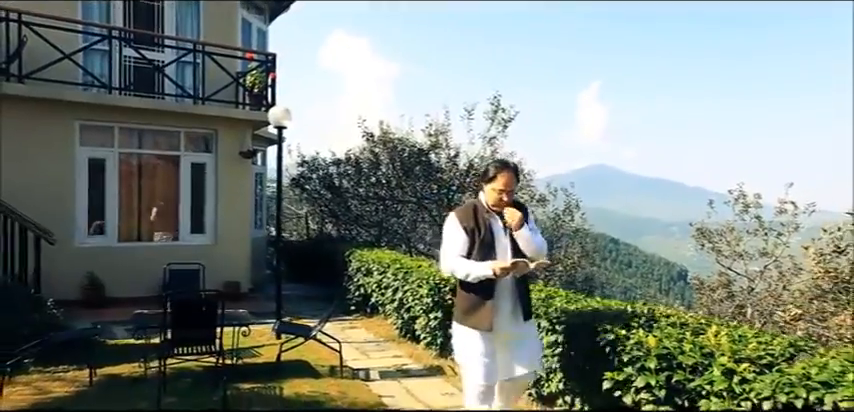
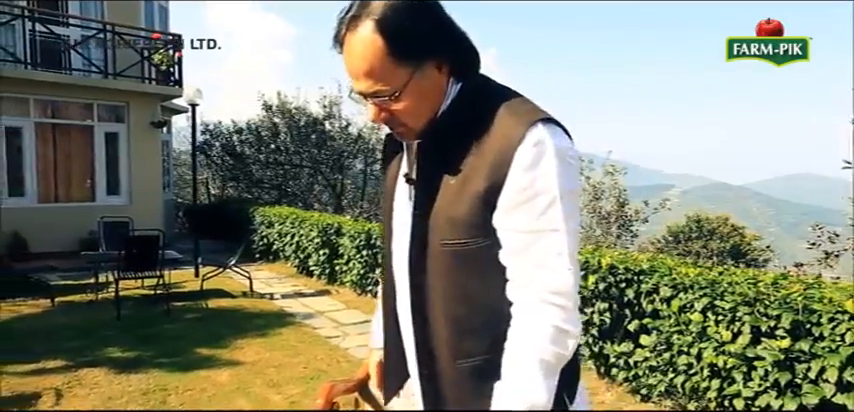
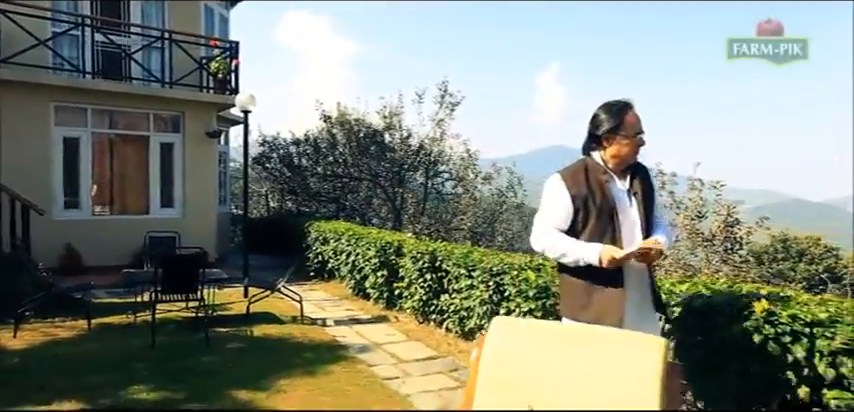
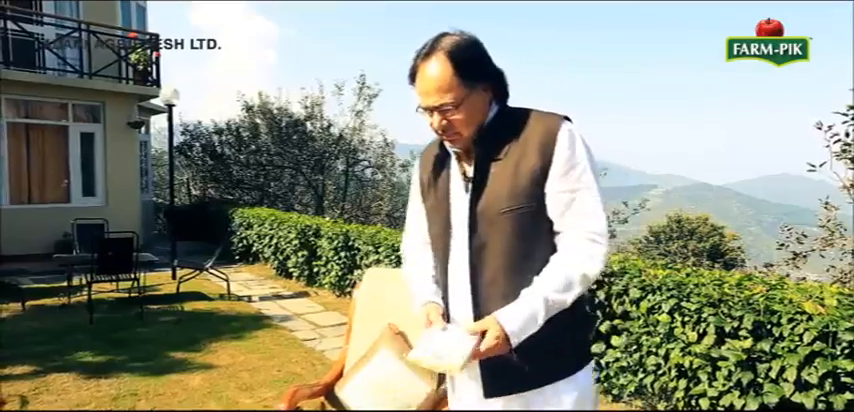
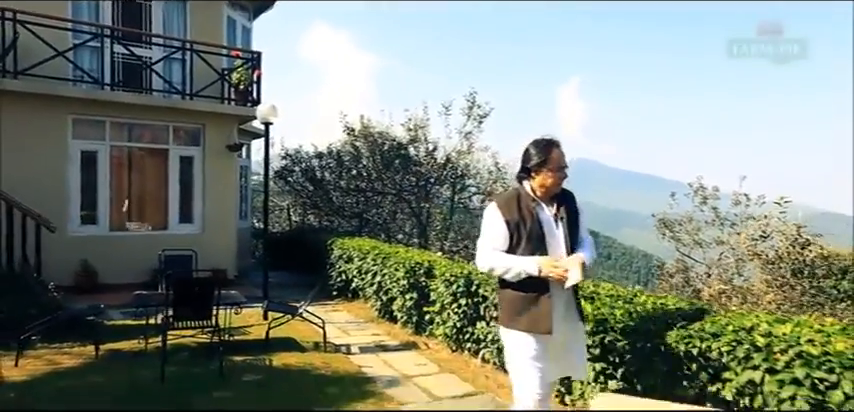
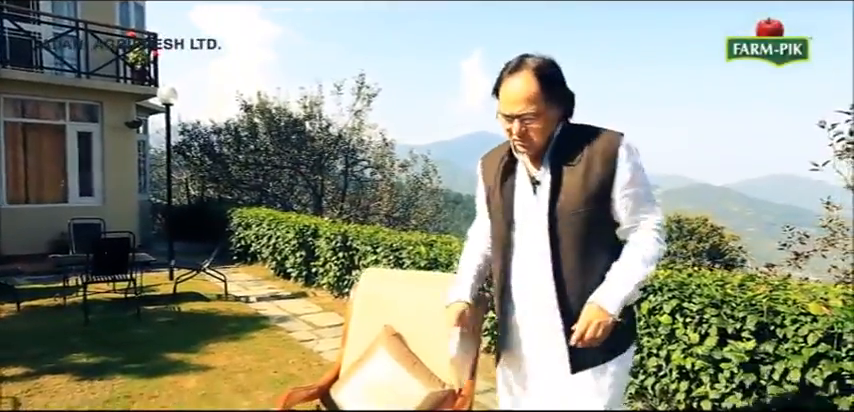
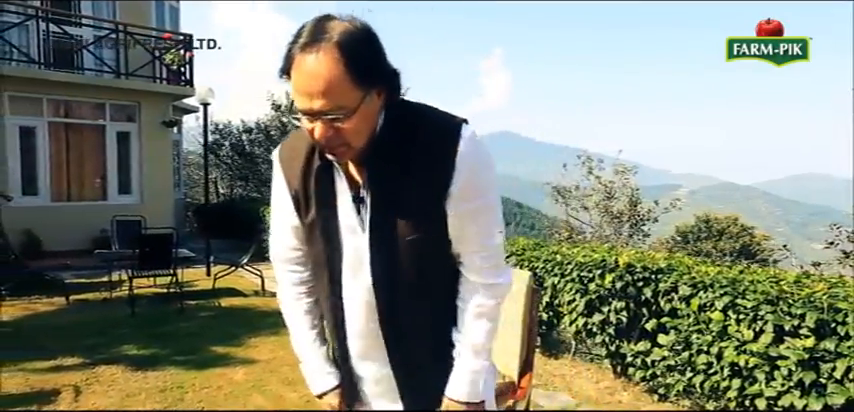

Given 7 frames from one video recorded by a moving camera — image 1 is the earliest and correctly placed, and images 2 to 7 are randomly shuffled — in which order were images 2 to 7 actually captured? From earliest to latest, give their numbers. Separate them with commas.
5, 3, 6, 4, 2, 7
